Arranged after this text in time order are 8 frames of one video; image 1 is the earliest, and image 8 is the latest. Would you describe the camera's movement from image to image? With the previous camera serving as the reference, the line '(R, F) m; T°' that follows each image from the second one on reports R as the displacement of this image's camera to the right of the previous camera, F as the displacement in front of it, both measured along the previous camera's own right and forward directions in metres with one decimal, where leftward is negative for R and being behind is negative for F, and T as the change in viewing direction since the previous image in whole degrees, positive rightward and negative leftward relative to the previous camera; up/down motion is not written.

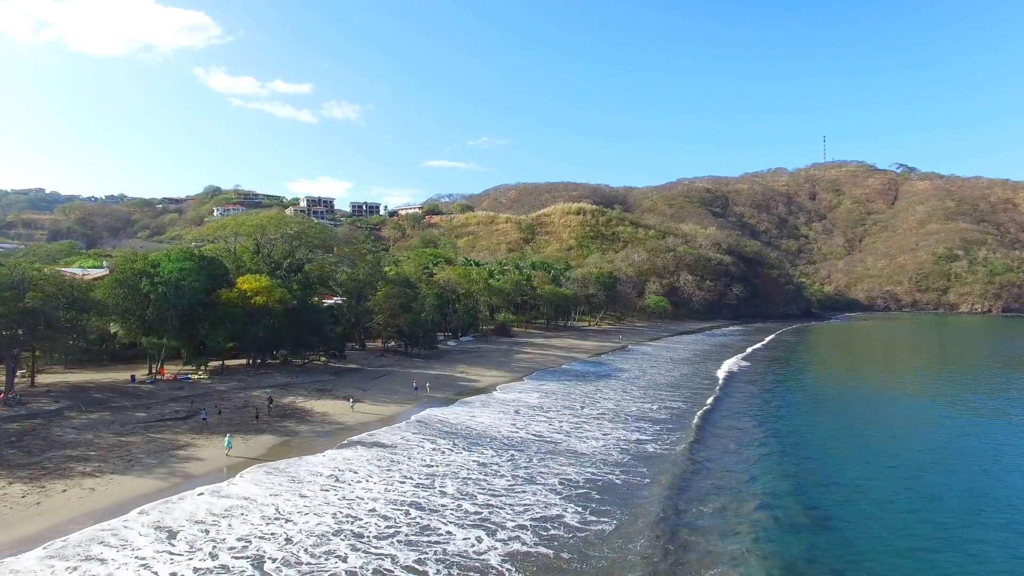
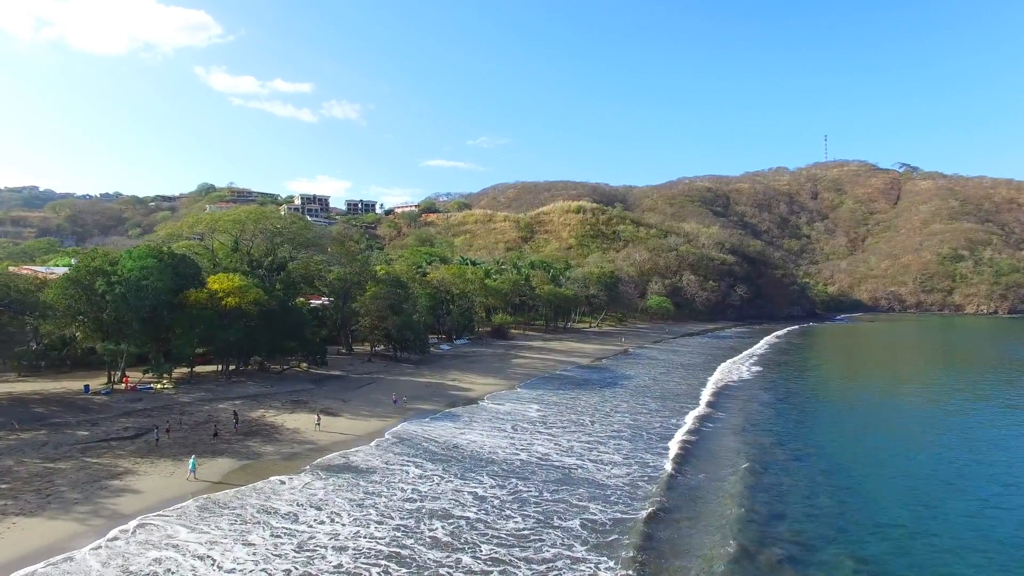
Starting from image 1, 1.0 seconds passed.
(+0.1, +2.7) m; 0°
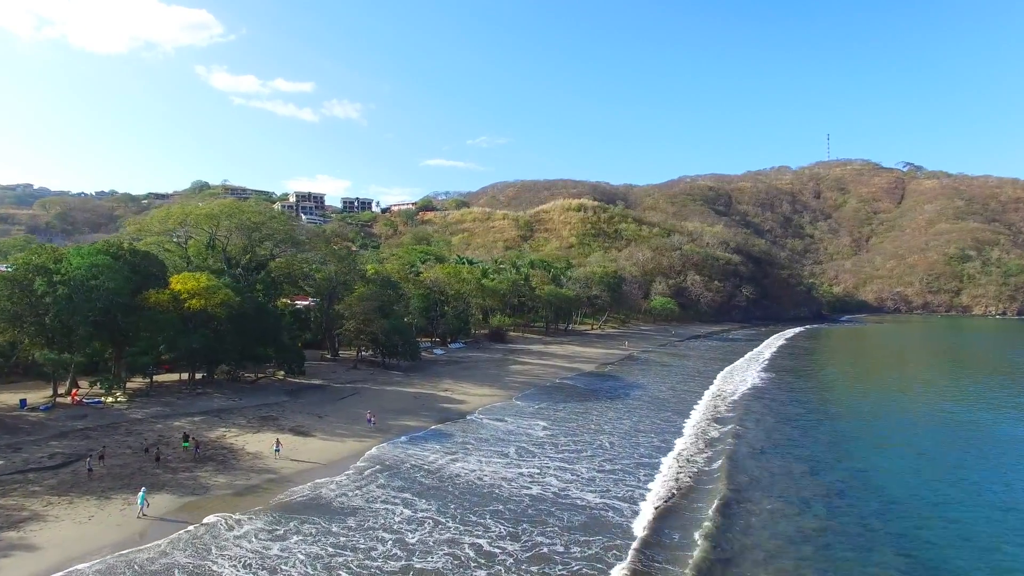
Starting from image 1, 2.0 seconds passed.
(+0.1, +3.0) m; 0°
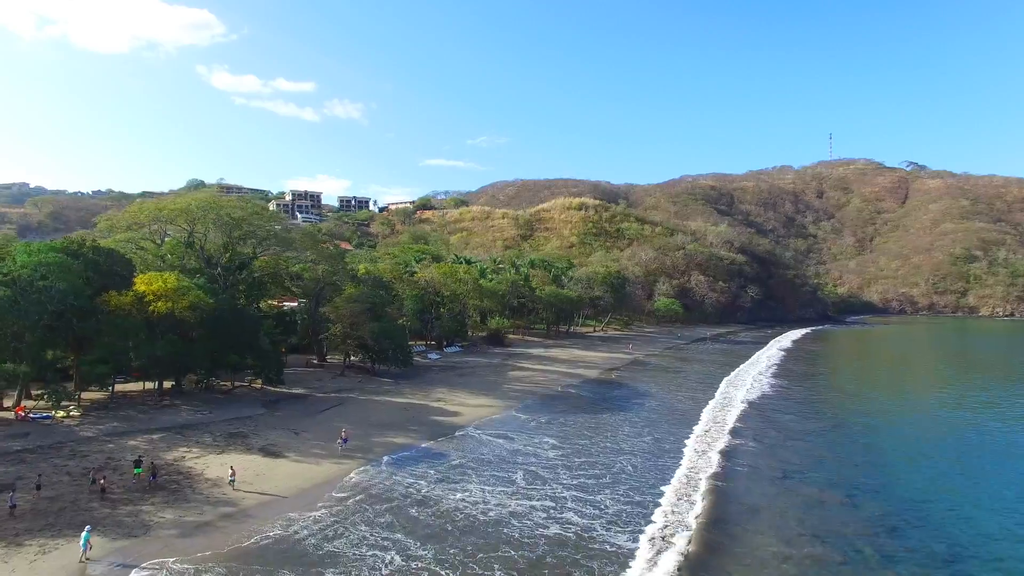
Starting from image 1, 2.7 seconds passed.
(0.0, +2.4) m; 0°
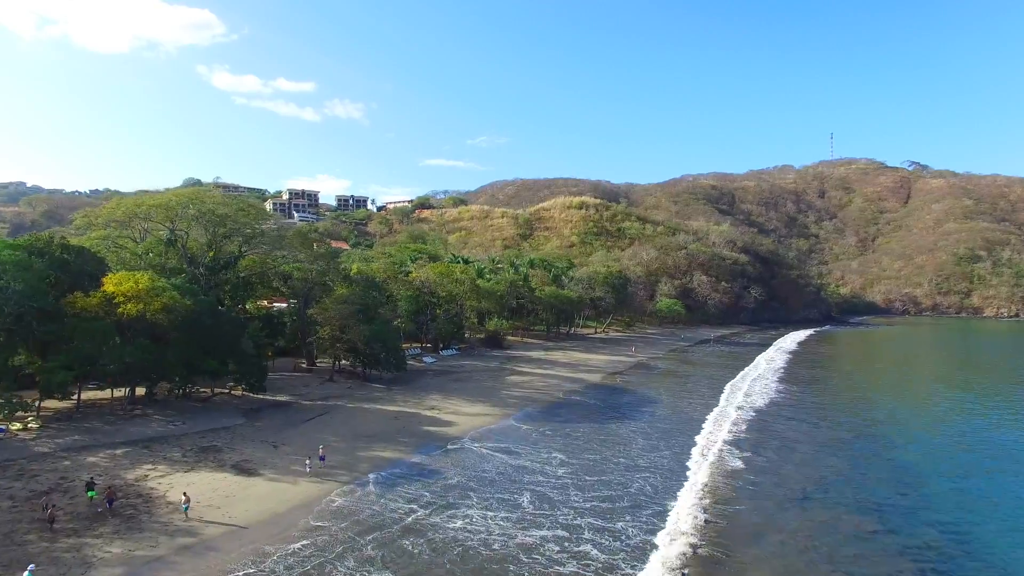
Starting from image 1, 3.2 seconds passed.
(+0.1, +1.7) m; 0°
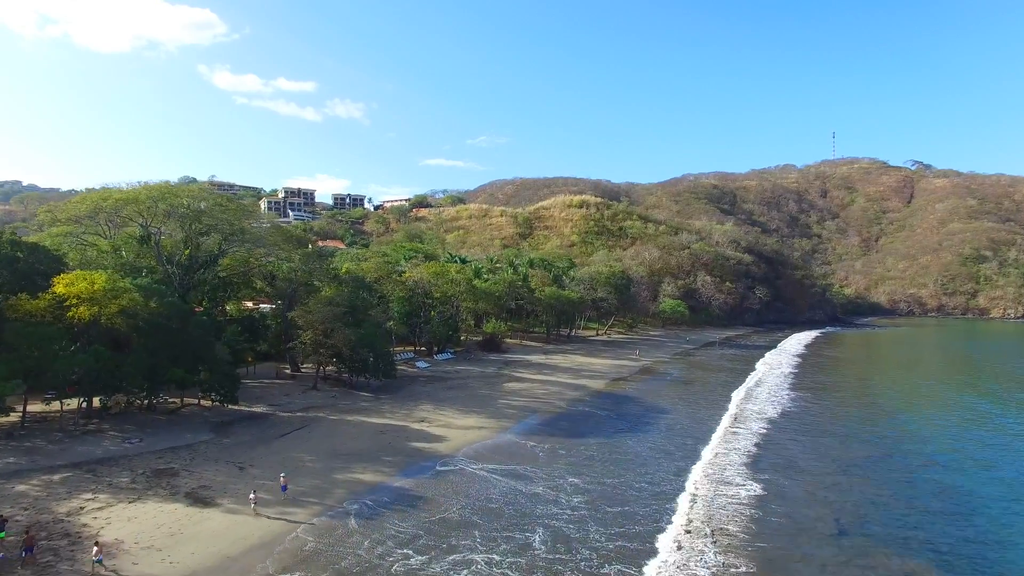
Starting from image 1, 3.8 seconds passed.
(+0.1, +2.3) m; 0°
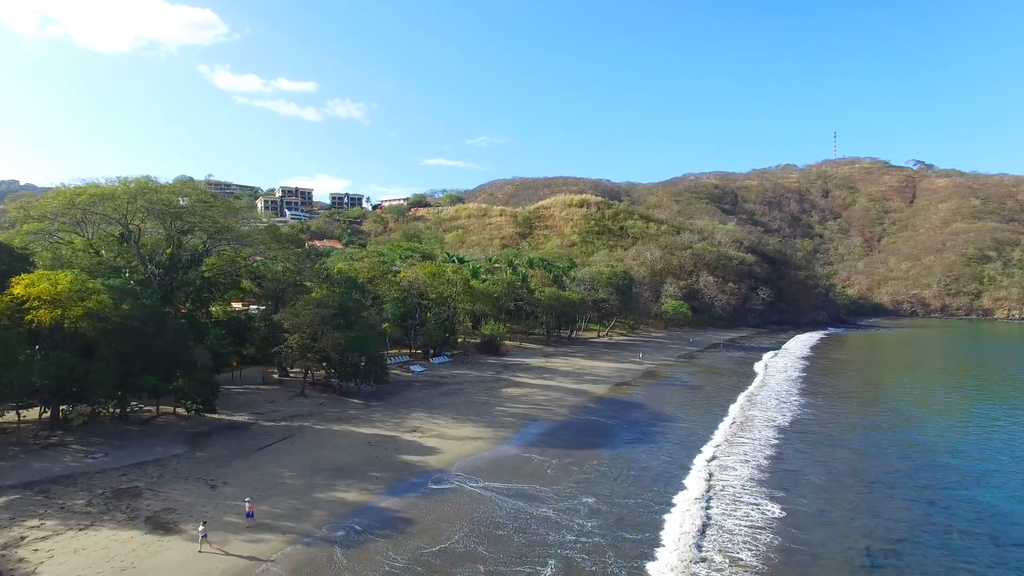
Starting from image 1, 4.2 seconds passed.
(+0.1, +1.5) m; 0°
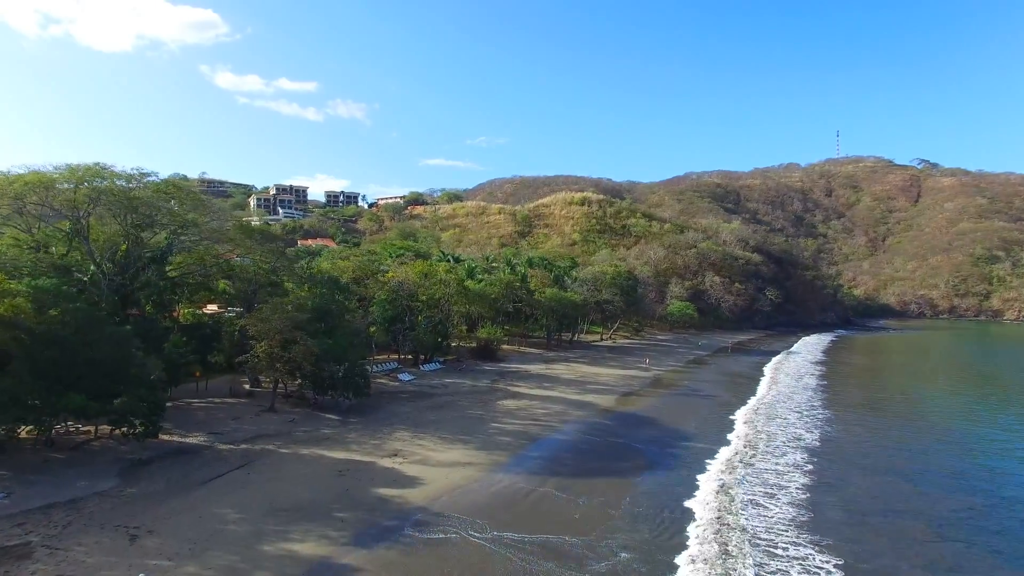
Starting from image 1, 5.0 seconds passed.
(+0.1, +3.1) m; 0°
